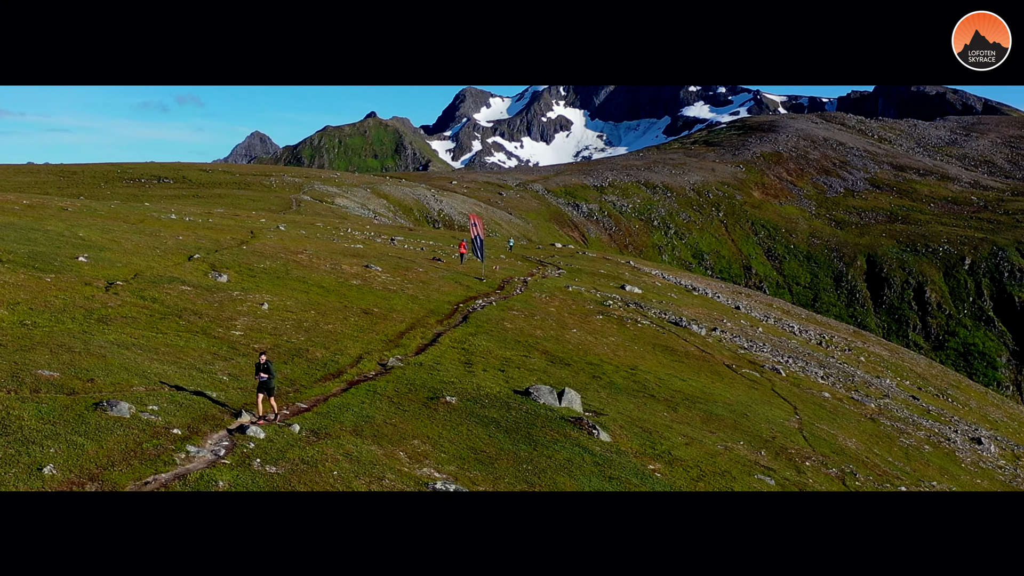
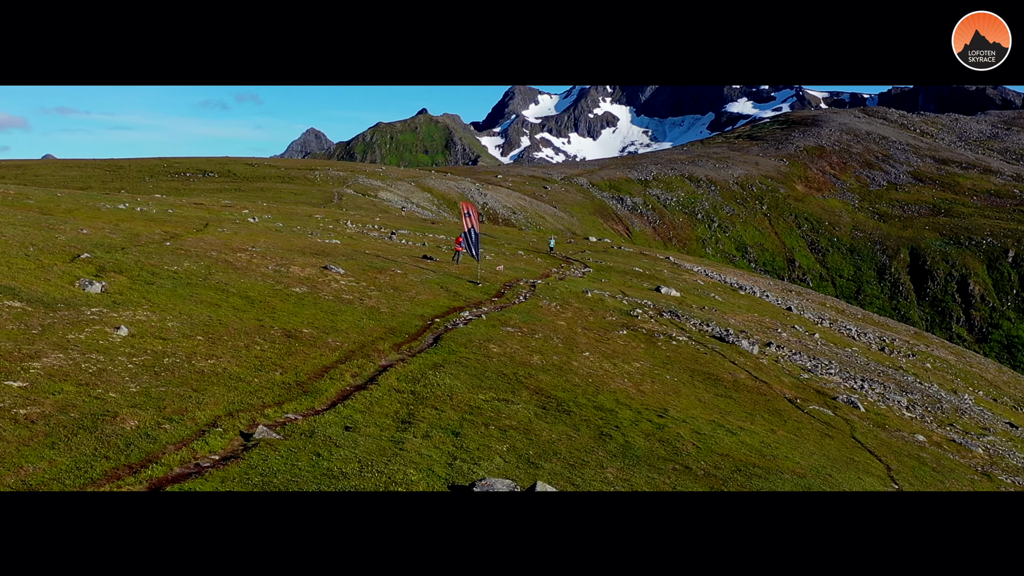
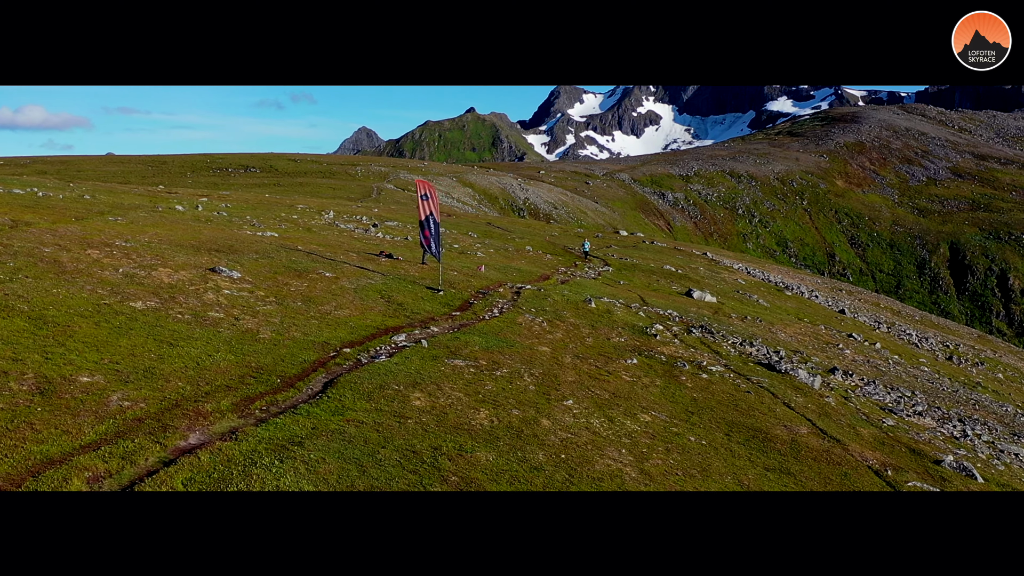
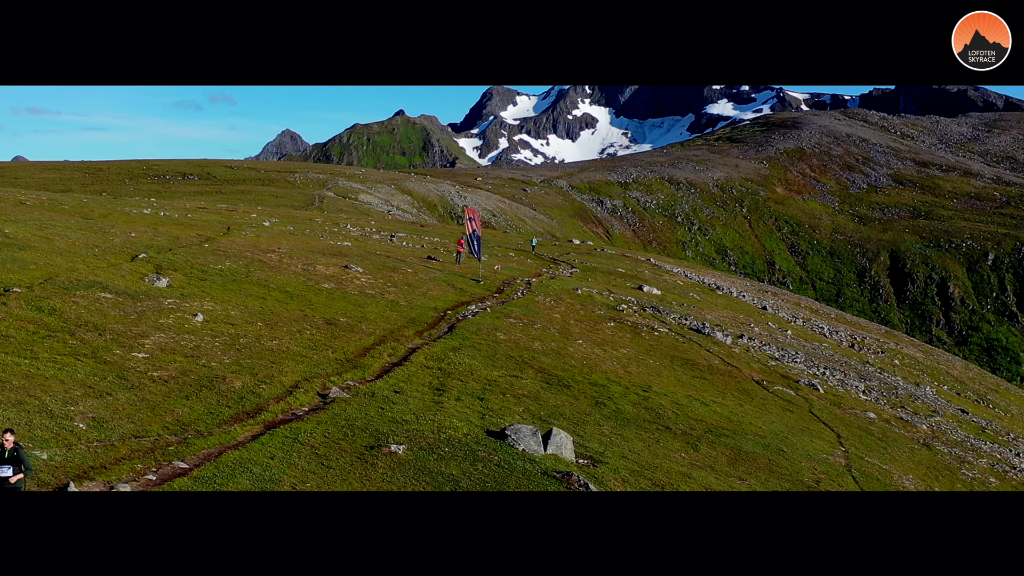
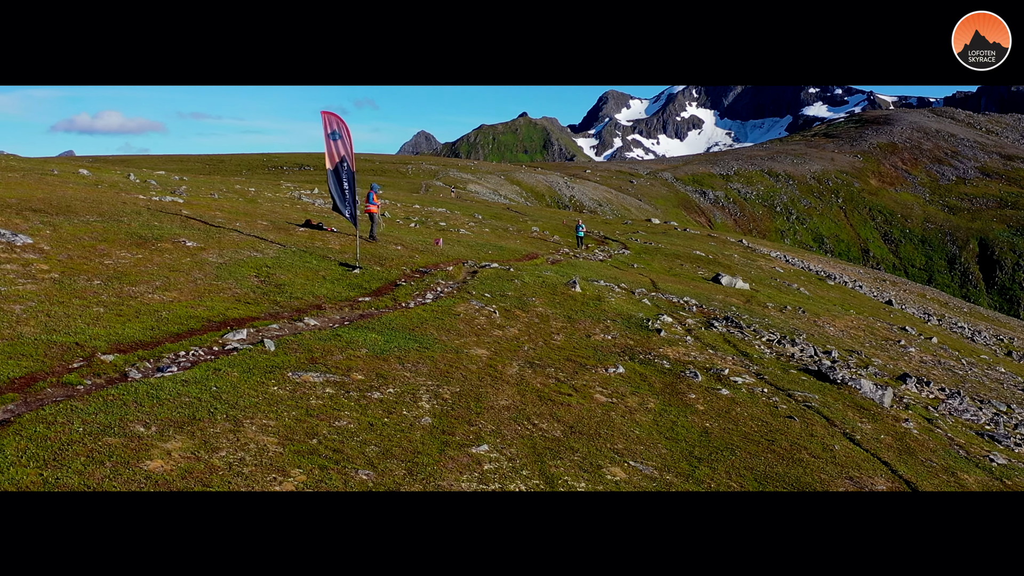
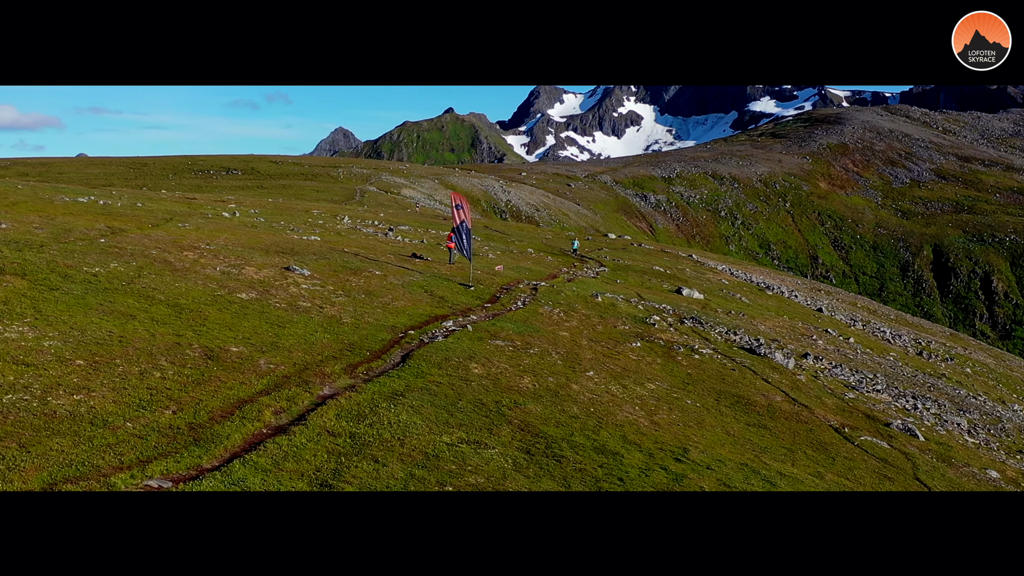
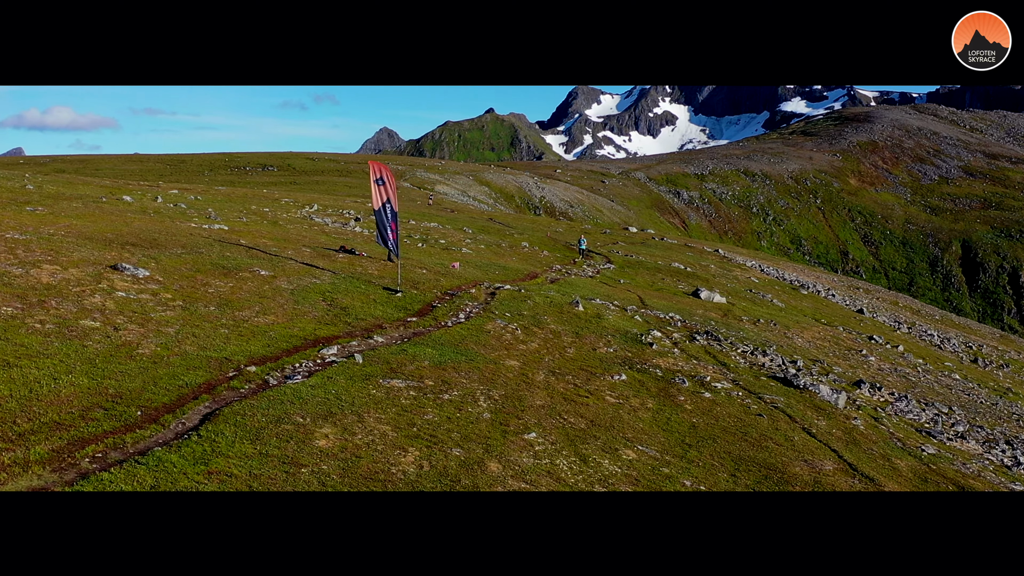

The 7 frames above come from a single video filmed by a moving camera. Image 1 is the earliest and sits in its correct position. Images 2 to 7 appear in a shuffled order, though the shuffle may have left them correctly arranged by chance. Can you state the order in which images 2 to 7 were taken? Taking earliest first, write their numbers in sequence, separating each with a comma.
4, 2, 6, 3, 7, 5
